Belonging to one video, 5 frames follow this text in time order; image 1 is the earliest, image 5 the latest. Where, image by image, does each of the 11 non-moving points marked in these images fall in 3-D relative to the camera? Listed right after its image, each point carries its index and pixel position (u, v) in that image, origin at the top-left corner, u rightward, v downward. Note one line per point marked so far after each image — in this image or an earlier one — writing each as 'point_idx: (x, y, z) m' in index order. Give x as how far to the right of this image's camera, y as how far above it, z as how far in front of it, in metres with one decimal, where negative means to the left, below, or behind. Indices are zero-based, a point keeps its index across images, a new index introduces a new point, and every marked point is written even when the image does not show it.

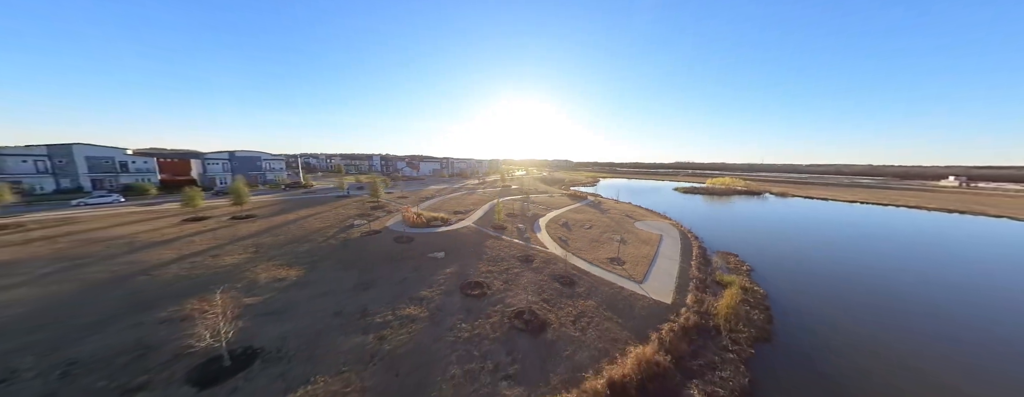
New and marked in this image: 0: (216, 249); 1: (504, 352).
0: (-16.8, -2.9, +14.3) m
1: (-0.1, -5.5, +8.9) m
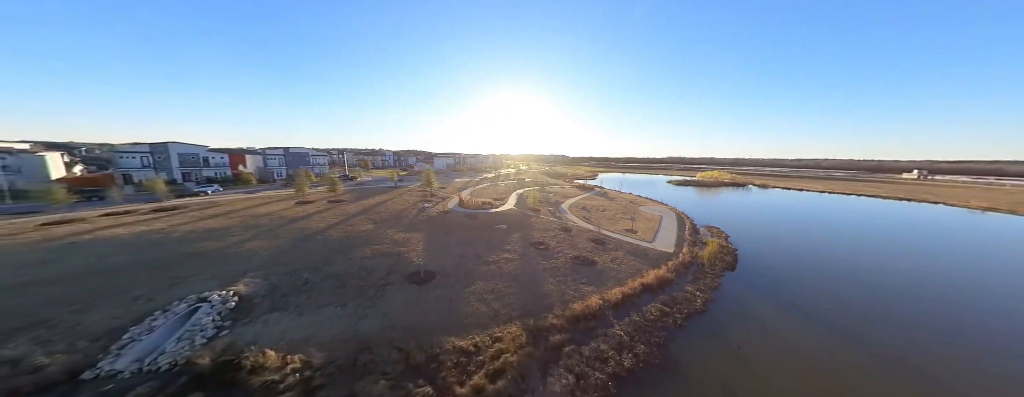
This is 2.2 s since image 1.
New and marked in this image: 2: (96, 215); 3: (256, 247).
0: (-12.9, -1.8, +19.5) m
1: (+3.9, -4.5, +14.6) m
2: (-28.9, -1.1, +17.3) m
3: (-15.5, -2.9, +15.2) m
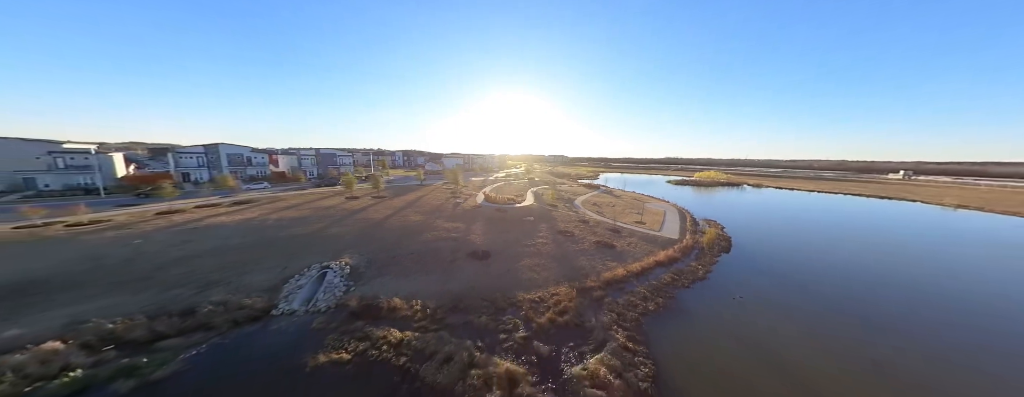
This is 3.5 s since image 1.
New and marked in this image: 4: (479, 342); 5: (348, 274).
0: (-10.2, -1.4, +22.7) m
1: (+6.6, -4.0, +18.0) m
2: (-26.3, -0.7, +20.3) m
3: (-12.8, -2.5, +18.3) m
4: (-1.3, -5.5, +9.6) m
5: (-9.0, -4.2, +13.5) m
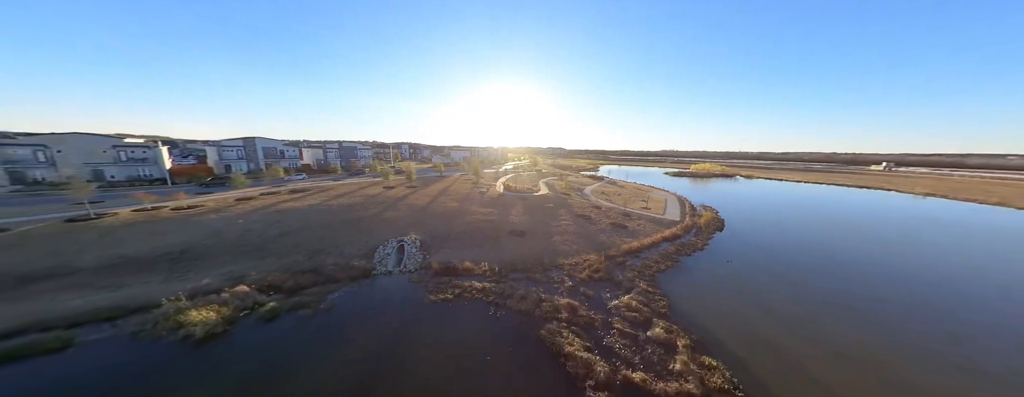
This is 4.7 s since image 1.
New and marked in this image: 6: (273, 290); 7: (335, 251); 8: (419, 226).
0: (-7.7, -0.2, +25.9) m
1: (+9.2, -2.9, +21.5) m
2: (-23.7, +0.4, +23.2) m
3: (-10.2, -1.4, +21.5) m
4: (+1.5, -4.7, +13.0) m
5: (-6.3, -3.3, +16.8) m
6: (-11.7, -4.5, +12.1) m
7: (-11.1, -3.3, +15.3) m
8: (-7.6, -2.2, +19.9) m
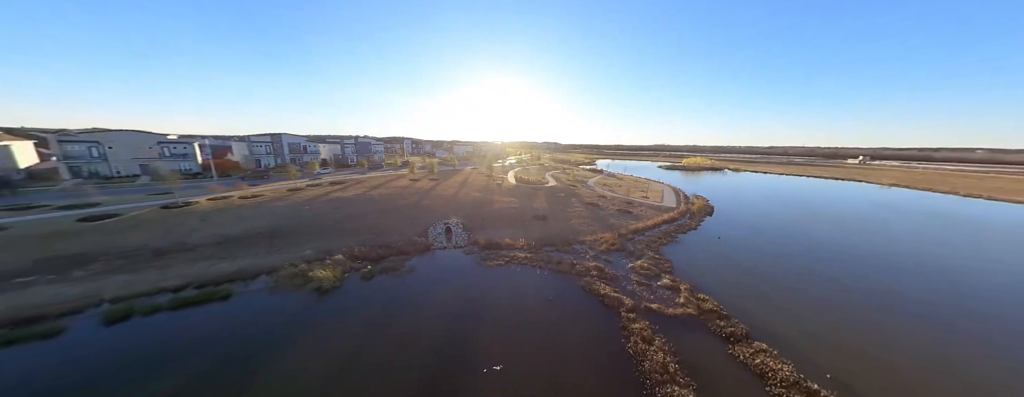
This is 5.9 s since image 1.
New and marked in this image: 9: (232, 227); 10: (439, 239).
0: (-5.7, +0.9, +28.9) m
1: (+11.3, -1.8, +25.0) m
2: (-21.6, +1.3, +25.8) m
3: (-8.0, -0.5, +24.4) m
4: (+3.9, -3.8, +16.3) m
5: (-4.0, -2.4, +19.9) m
6: (-9.3, -3.7, +15.1) m
7: (-8.8, -2.5, +18.3) m
8: (-5.4, -1.2, +22.9) m
9: (-19.5, -2.0, +17.2) m
10: (-5.5, -3.0, +18.1) m
